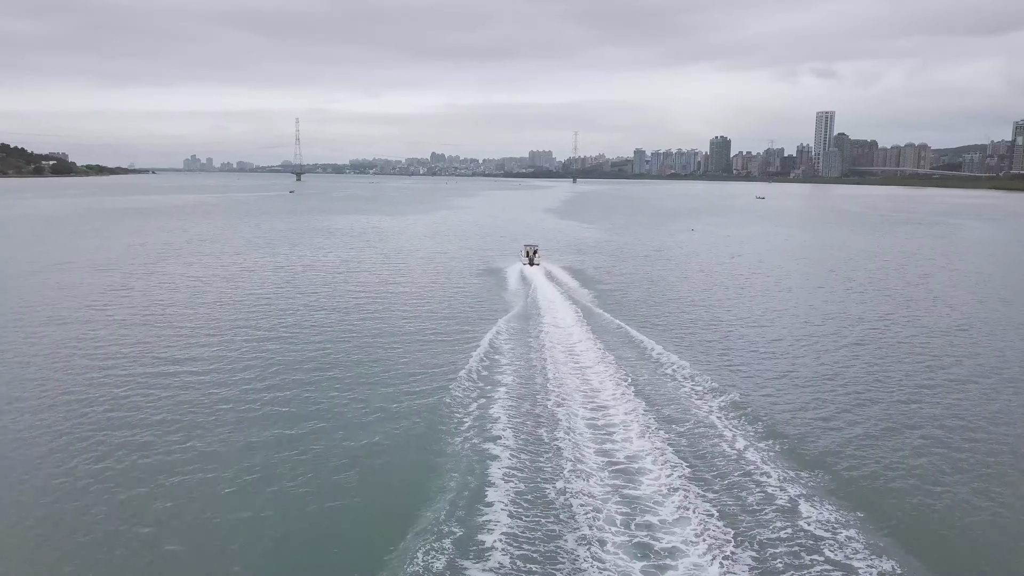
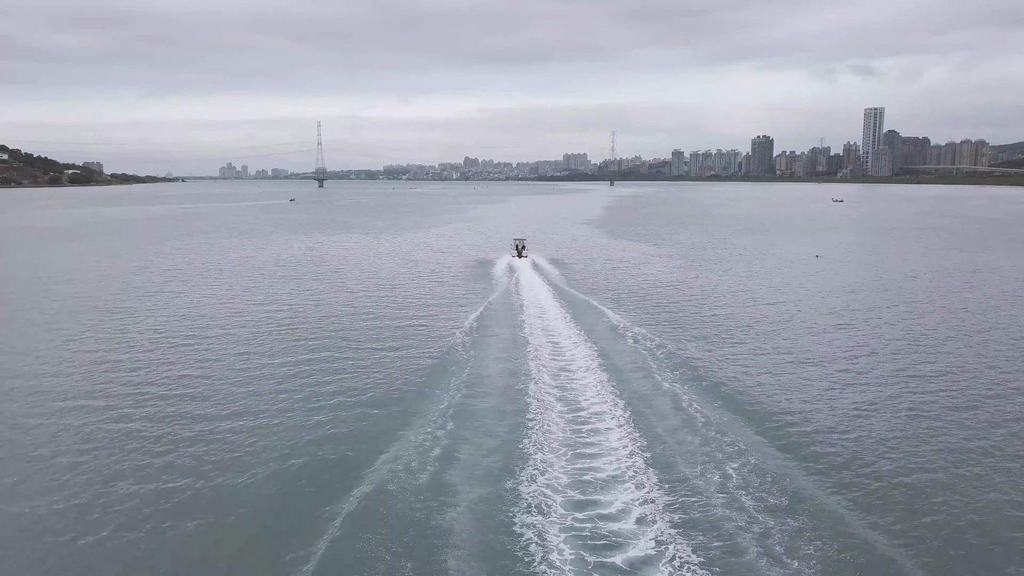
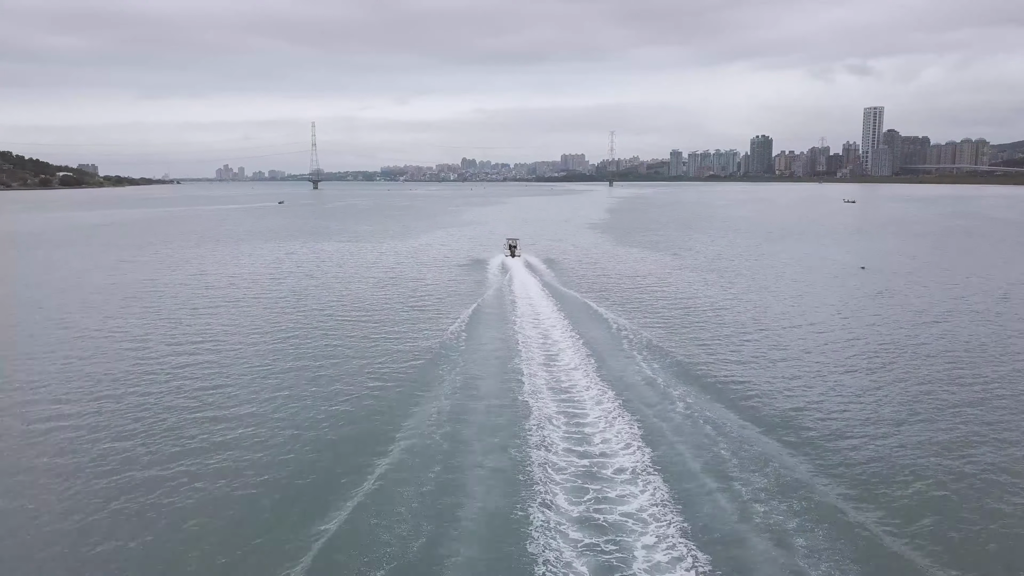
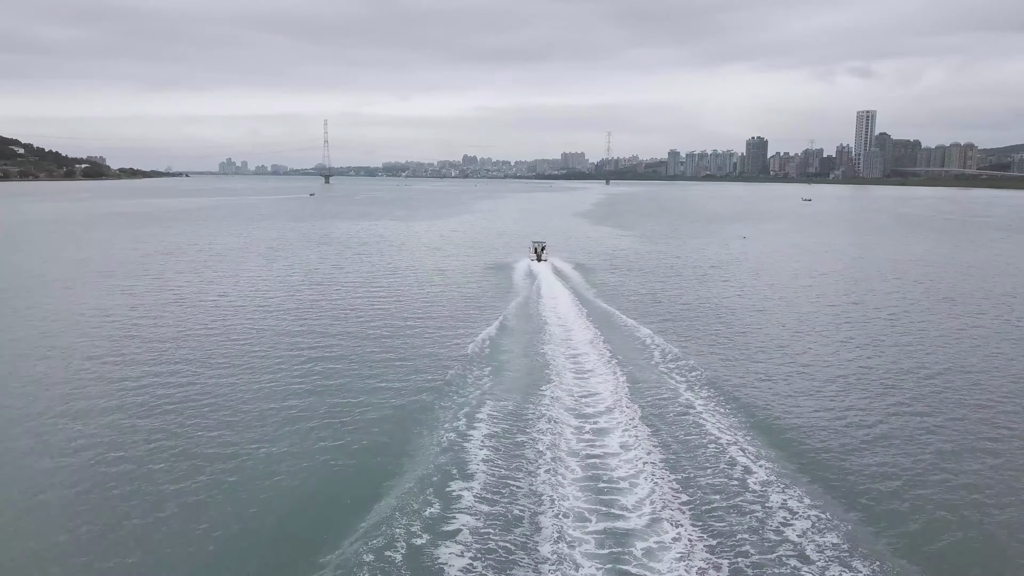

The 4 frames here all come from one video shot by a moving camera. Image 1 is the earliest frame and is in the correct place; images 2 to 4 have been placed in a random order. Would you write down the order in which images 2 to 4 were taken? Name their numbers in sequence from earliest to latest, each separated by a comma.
4, 2, 3
